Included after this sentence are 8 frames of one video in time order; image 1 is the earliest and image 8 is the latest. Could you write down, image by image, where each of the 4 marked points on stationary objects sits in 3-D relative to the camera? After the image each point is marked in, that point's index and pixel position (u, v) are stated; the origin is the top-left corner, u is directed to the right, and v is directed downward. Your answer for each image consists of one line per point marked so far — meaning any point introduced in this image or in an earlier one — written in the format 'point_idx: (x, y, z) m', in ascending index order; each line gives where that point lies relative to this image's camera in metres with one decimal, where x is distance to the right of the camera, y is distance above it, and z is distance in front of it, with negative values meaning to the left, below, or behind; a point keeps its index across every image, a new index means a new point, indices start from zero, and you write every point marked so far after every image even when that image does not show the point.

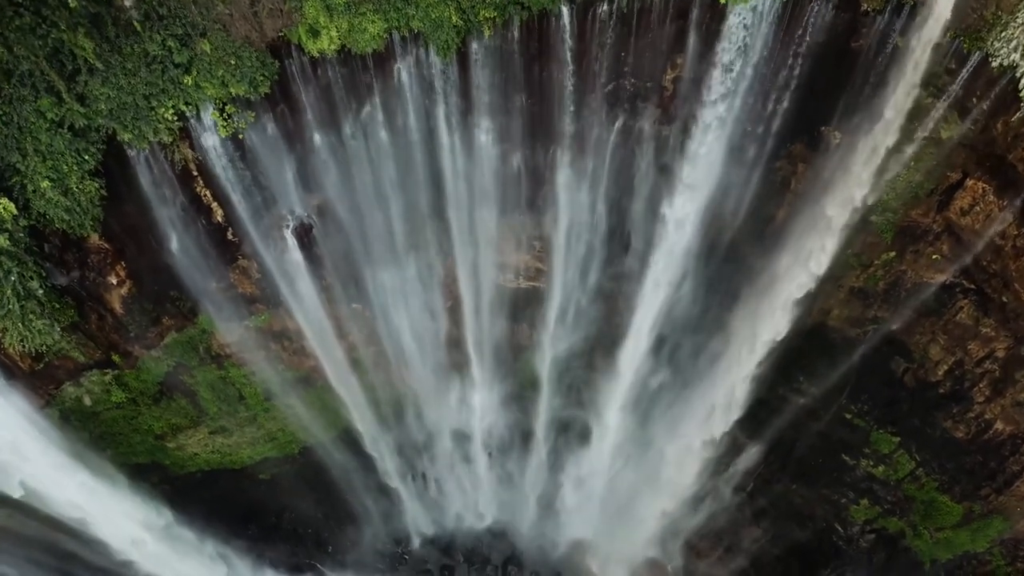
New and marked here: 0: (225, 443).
0: (-4.8, -2.6, +11.9) m
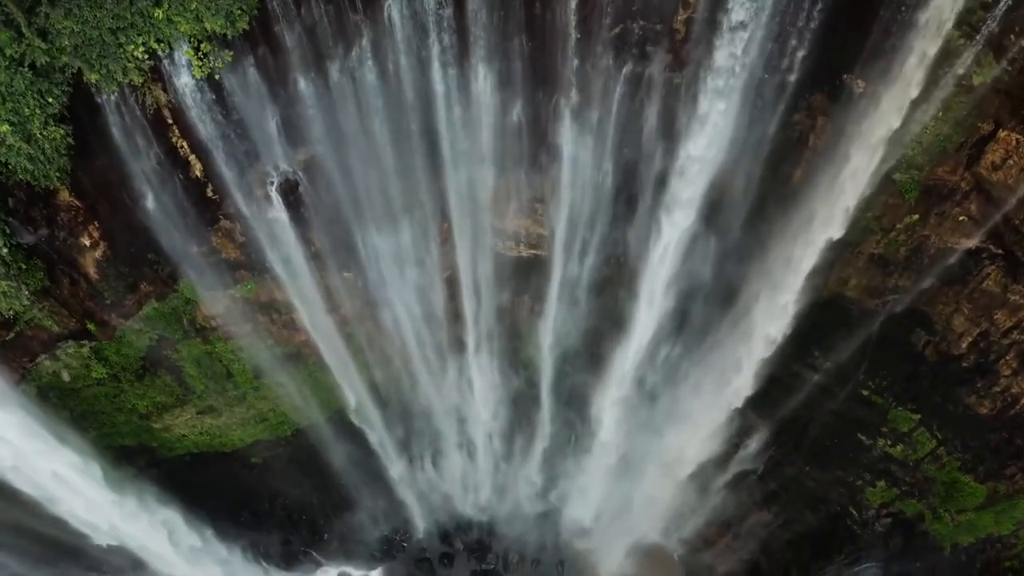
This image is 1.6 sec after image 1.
0: (-4.8, -2.2, +11.4) m
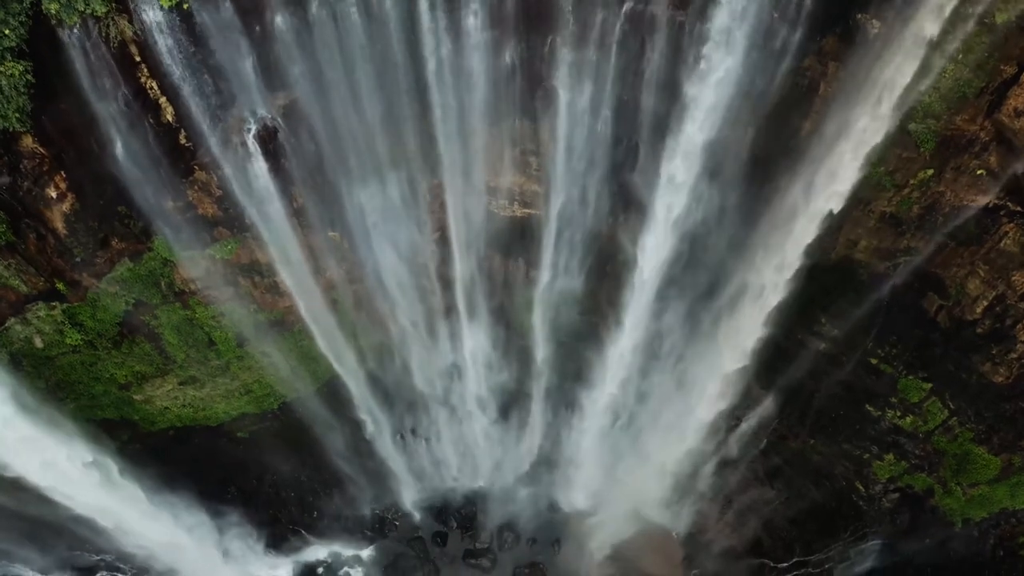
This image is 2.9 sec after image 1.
0: (-4.9, -1.7, +10.9) m
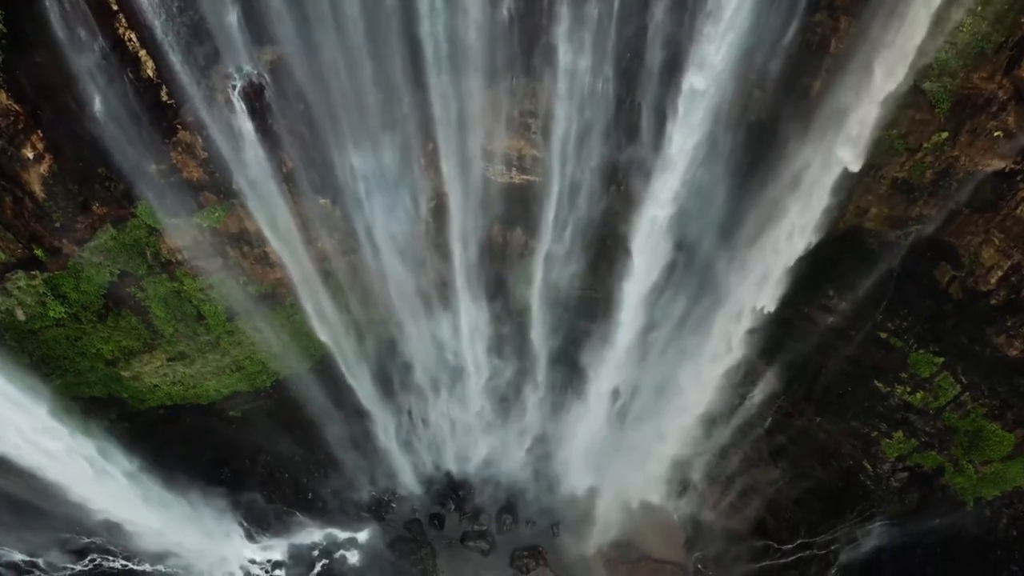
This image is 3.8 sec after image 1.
0: (-4.9, -1.3, +10.6) m
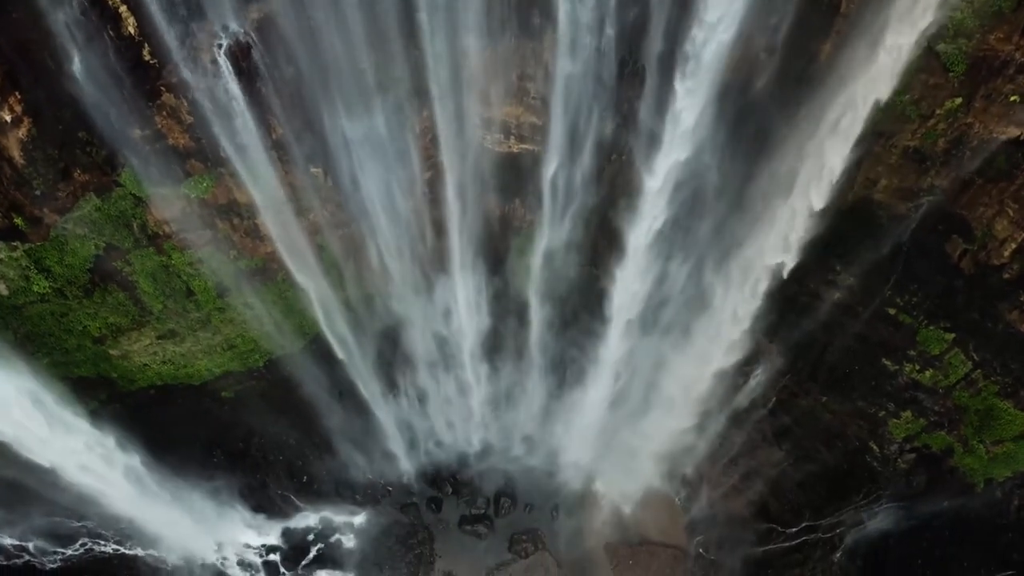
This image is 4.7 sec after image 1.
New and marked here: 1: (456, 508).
0: (-4.9, -0.9, +10.4) m
1: (-1.0, -3.8, +12.0) m
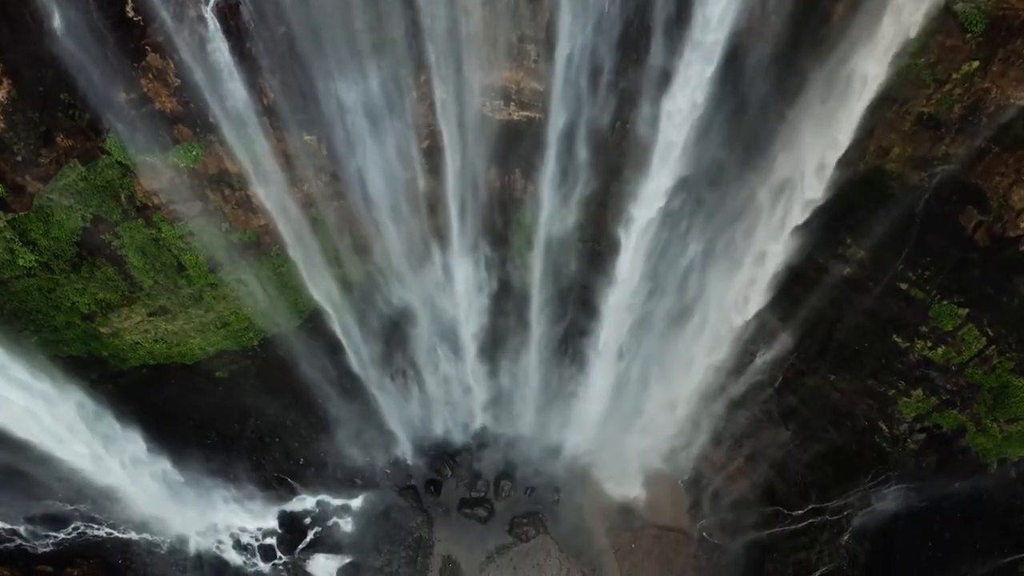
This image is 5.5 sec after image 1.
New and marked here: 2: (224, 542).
0: (-4.9, -0.6, +10.1) m
1: (-0.9, -3.4, +11.8) m
2: (-4.7, -4.2, +11.6) m
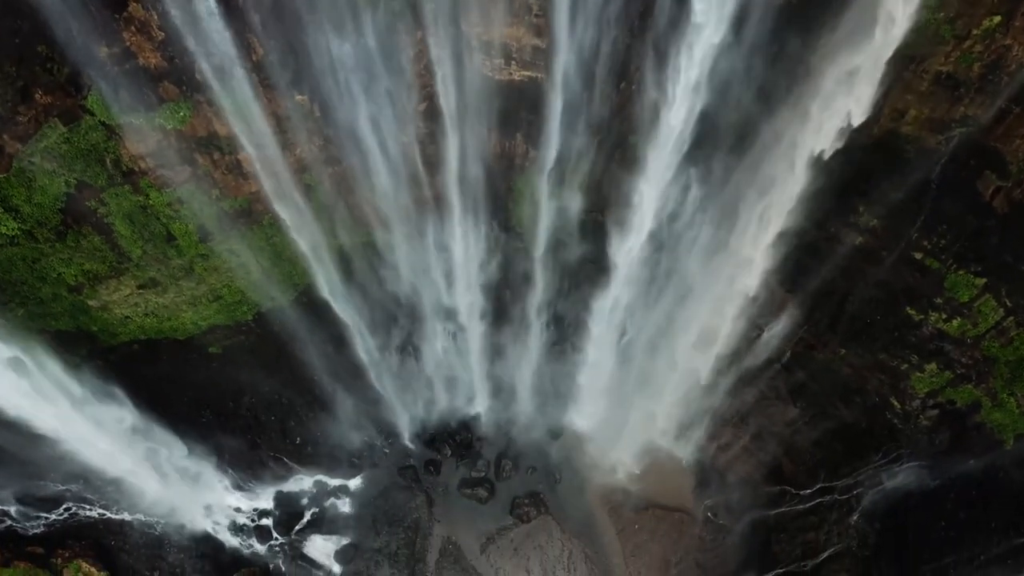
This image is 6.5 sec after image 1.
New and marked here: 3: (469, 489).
0: (-4.9, -0.2, +9.8) m
1: (-0.9, -3.0, +11.5) m
2: (-4.7, -3.8, +11.3) m
3: (-0.7, -3.2, +11.3) m
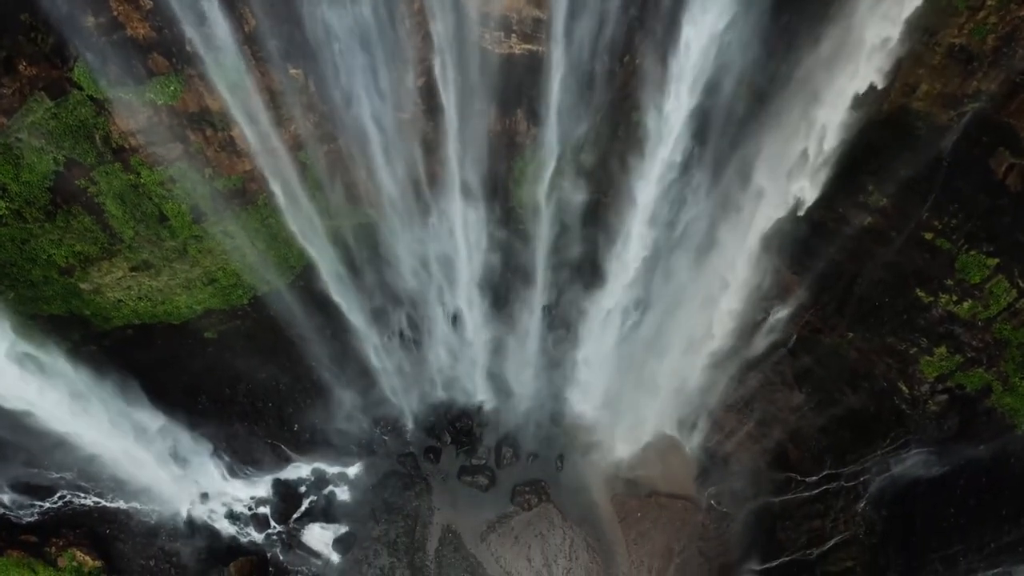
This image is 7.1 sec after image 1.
0: (-4.9, 0.0, +9.6) m
1: (-0.9, -2.7, +11.3) m
2: (-4.7, -3.5, +11.1) m
3: (-0.7, -3.0, +11.1) m
